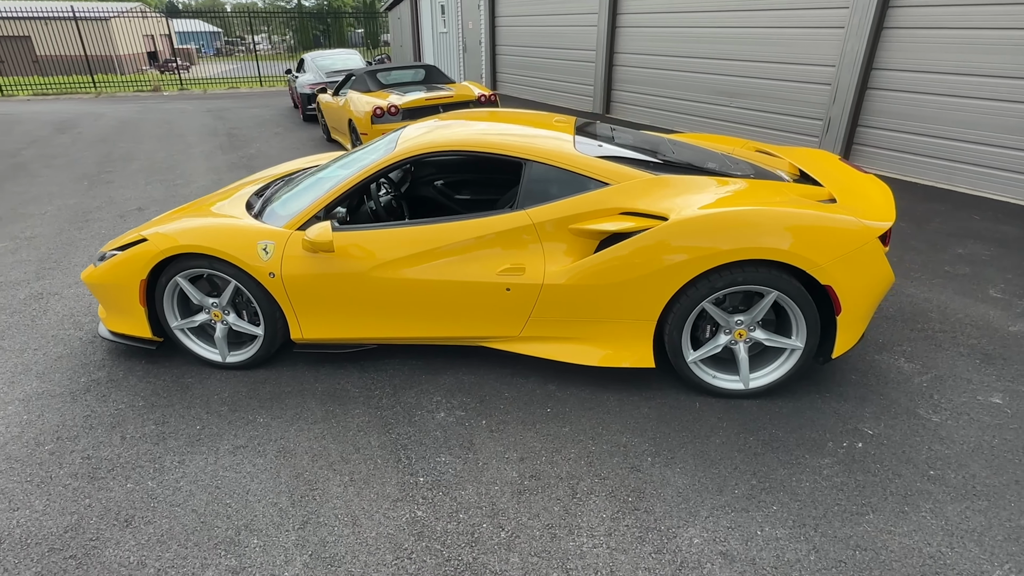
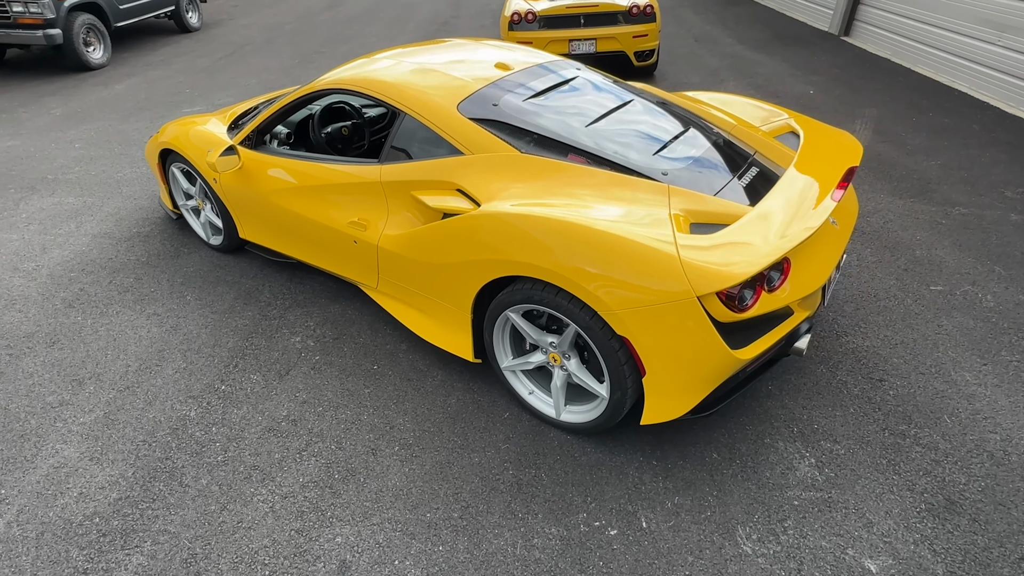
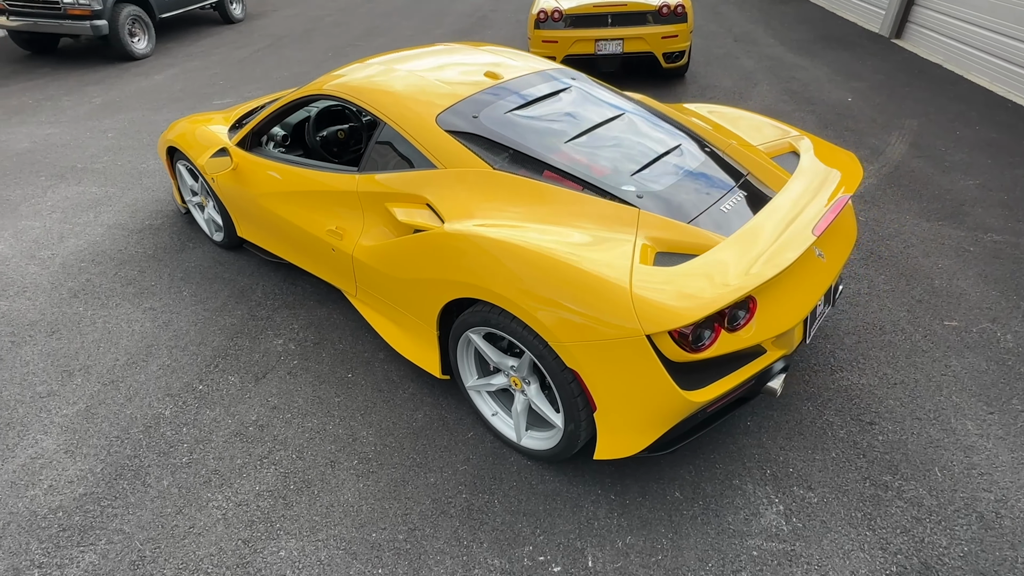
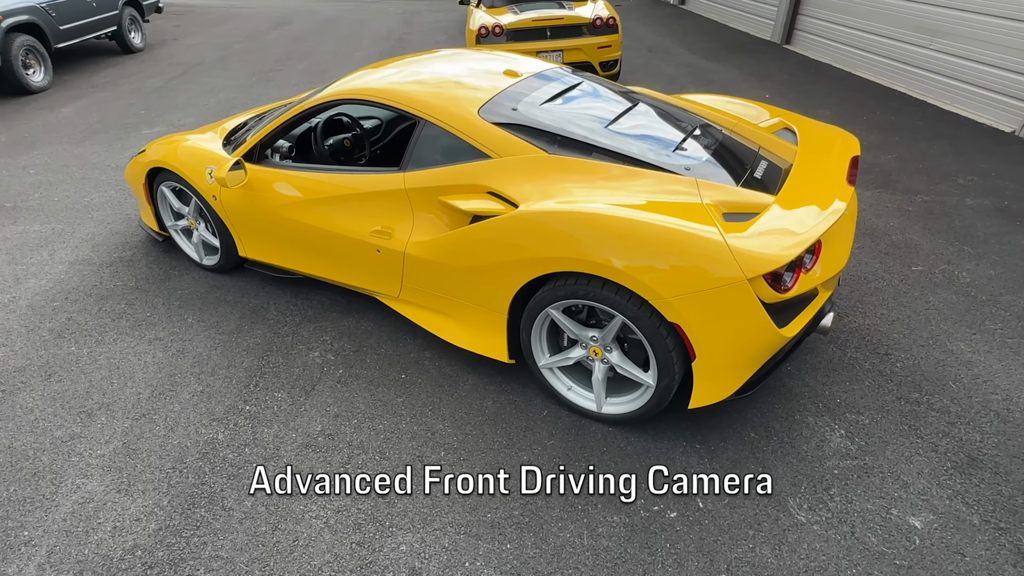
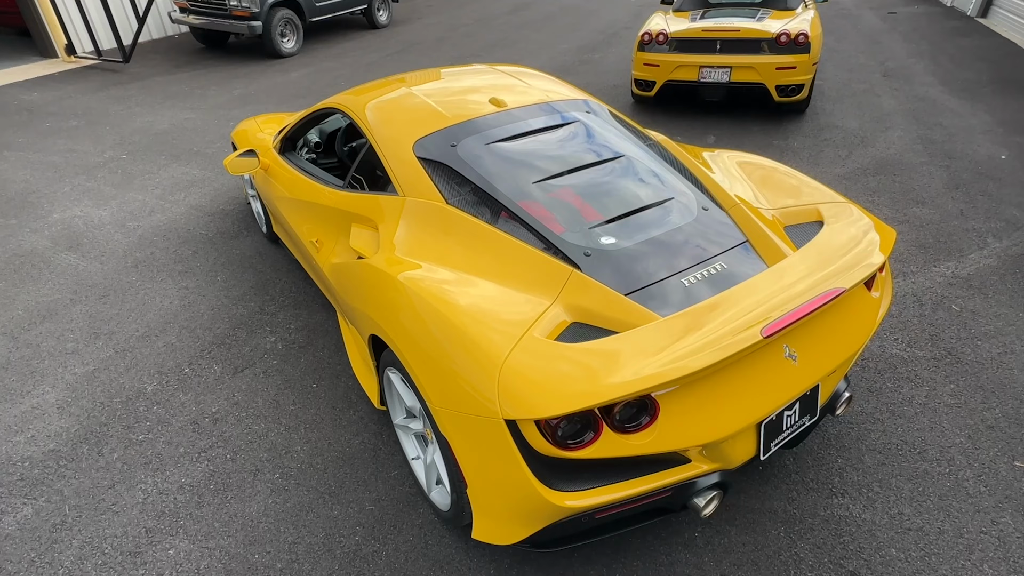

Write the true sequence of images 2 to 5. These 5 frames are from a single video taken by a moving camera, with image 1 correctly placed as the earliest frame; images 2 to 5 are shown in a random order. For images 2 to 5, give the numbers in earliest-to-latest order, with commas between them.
4, 2, 3, 5
